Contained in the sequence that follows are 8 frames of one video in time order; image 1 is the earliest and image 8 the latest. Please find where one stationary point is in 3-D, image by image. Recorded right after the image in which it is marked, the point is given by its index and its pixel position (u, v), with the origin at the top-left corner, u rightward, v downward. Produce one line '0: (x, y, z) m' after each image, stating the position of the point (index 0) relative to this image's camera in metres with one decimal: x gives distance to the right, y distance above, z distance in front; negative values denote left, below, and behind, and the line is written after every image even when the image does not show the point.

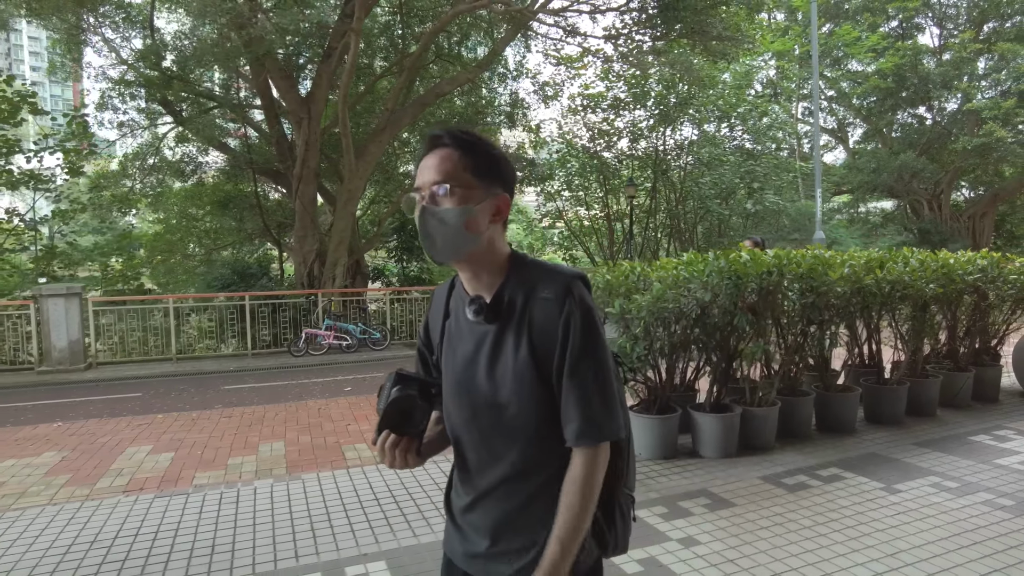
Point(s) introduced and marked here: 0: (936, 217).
0: (+13.1, +2.2, +19.6) m
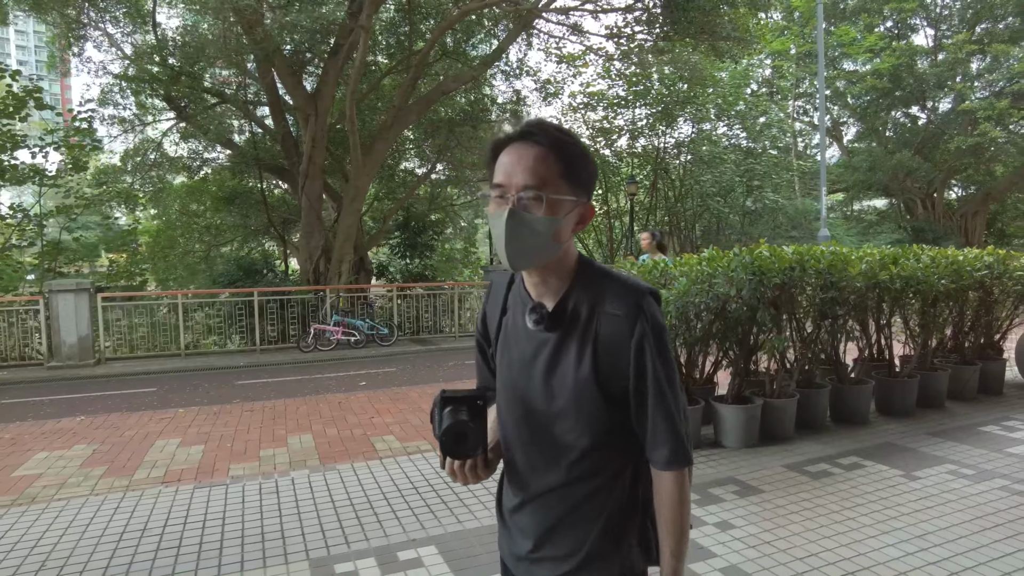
0: (+13.1, +2.3, +20.0) m
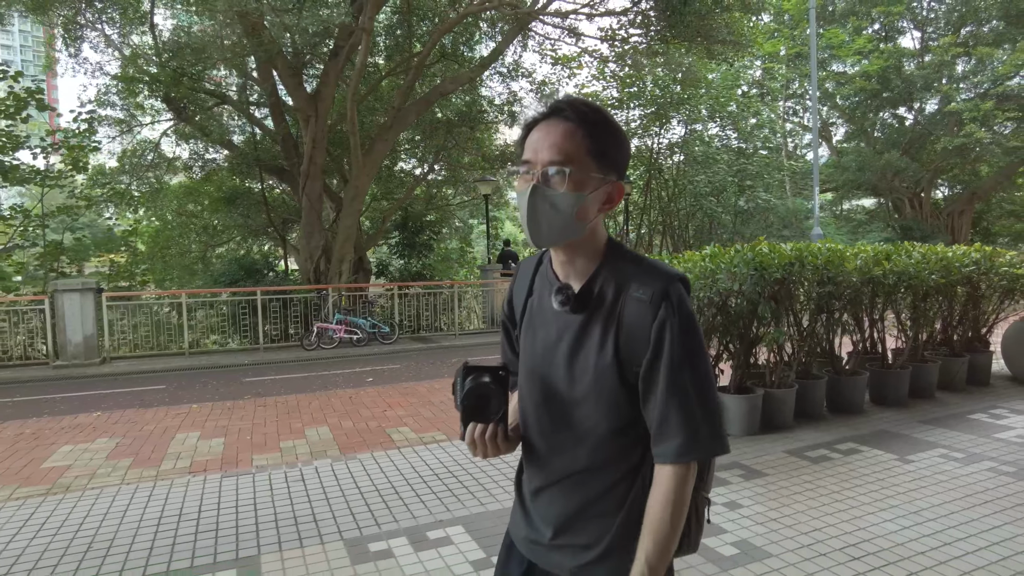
0: (+12.9, +2.3, +20.4) m
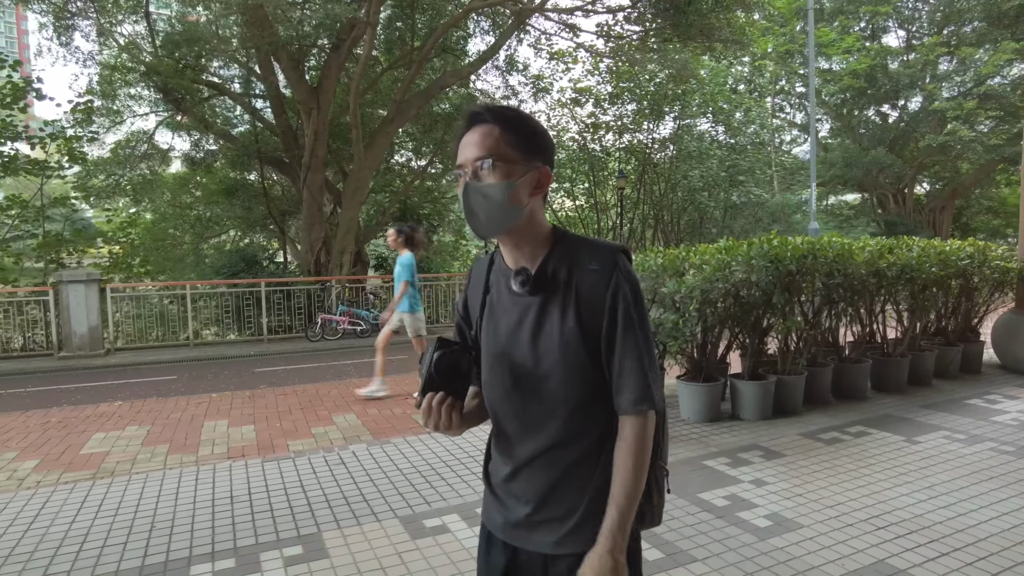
0: (+12.7, +2.5, +20.9) m
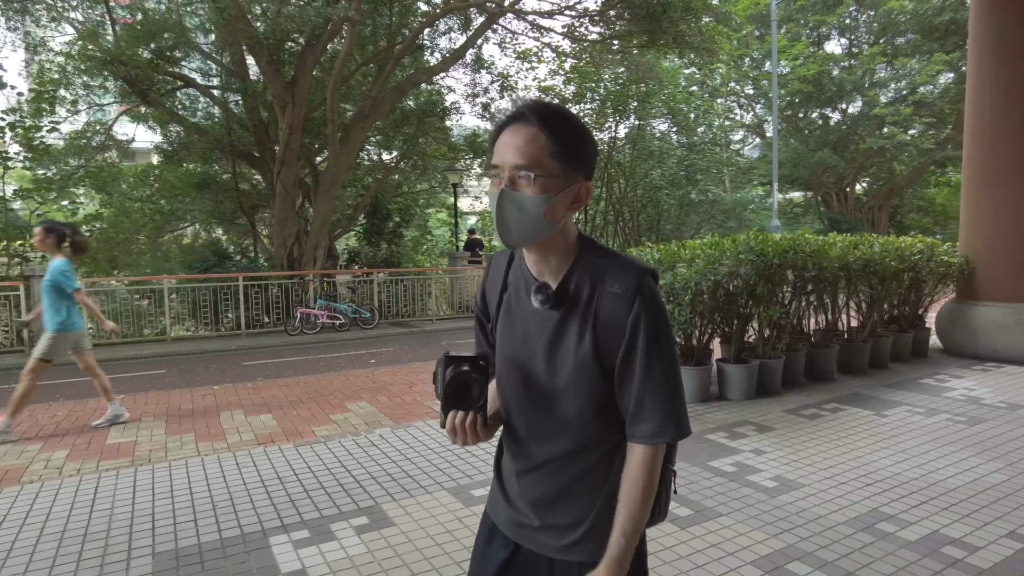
0: (+11.5, +2.8, +22.2) m
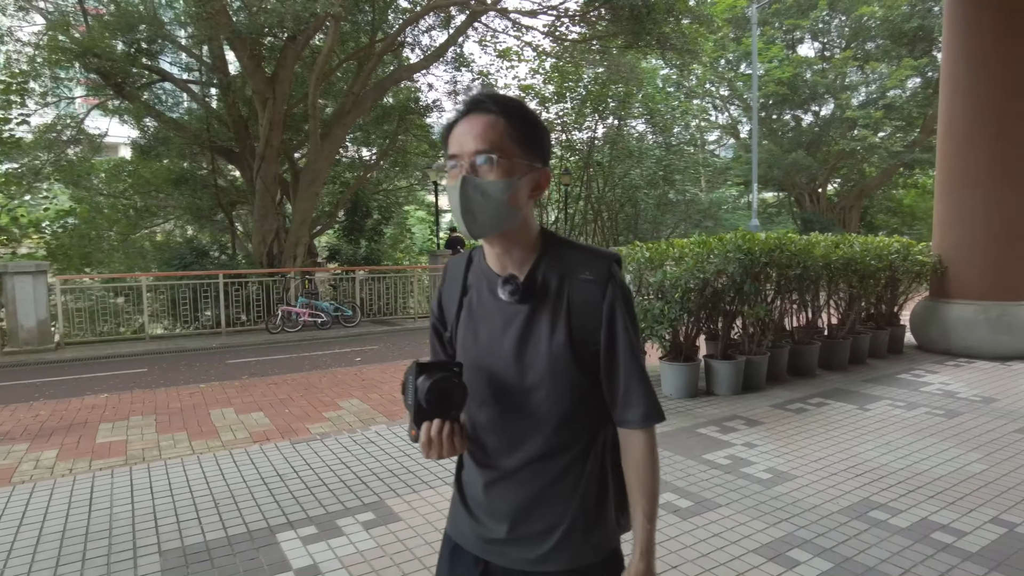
0: (+10.8, +2.8, +22.7) m
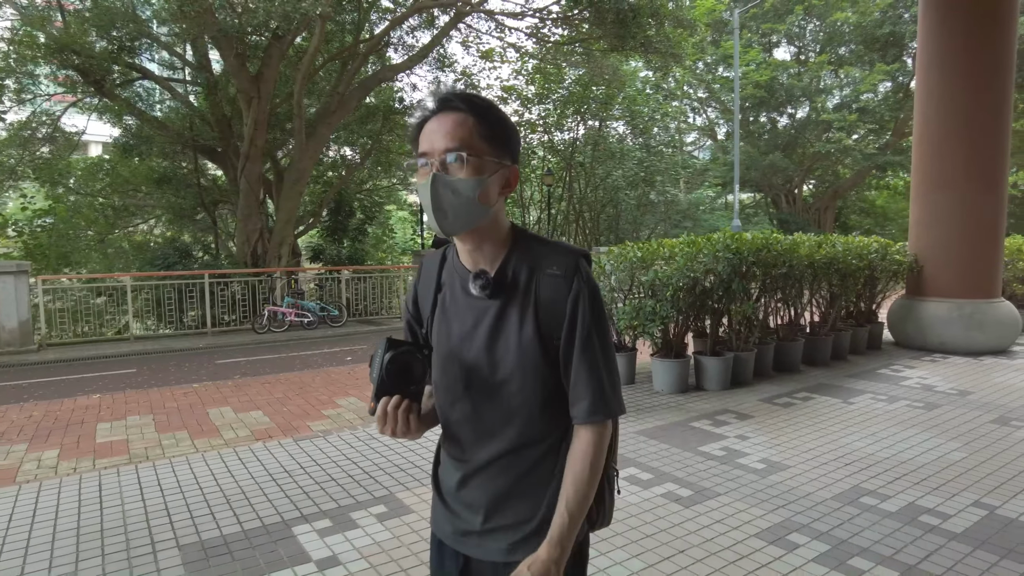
0: (+10.1, +2.9, +23.2) m
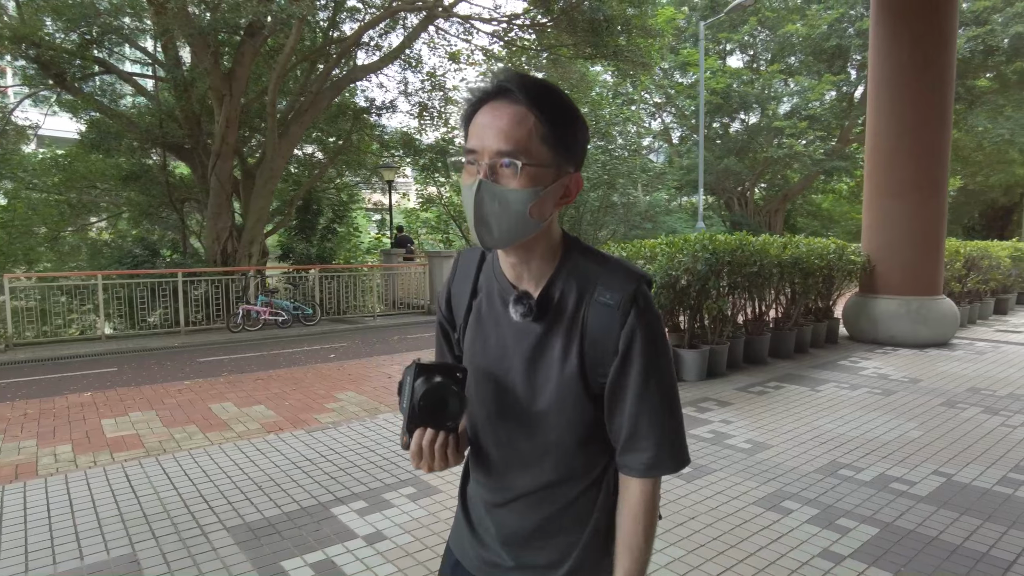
0: (+8.8, +2.9, +24.3) m
